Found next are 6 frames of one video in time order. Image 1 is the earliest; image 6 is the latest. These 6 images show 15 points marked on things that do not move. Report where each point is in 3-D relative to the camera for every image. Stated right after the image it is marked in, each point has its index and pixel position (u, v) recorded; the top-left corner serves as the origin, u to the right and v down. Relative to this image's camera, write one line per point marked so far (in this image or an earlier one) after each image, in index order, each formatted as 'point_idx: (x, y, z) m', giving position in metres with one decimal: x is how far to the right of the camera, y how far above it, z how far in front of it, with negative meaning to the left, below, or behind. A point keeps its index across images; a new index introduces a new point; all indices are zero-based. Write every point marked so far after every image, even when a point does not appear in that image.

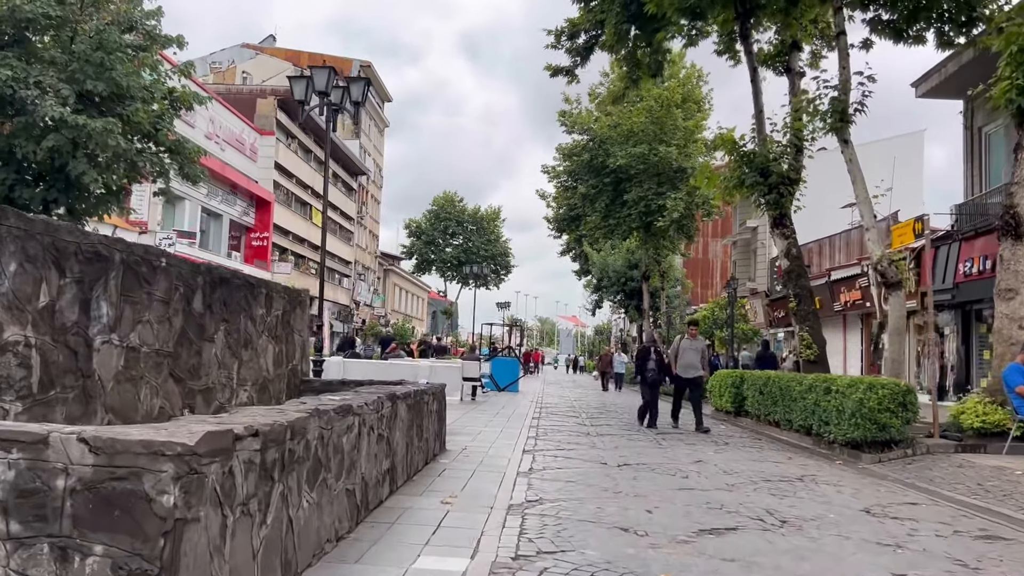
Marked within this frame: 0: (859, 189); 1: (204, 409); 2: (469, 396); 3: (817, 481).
0: (+5.5, +1.6, +12.7) m
1: (-2.3, -0.9, +5.9) m
2: (-0.9, -2.3, +17.1) m
3: (+2.8, -1.8, +7.3) m
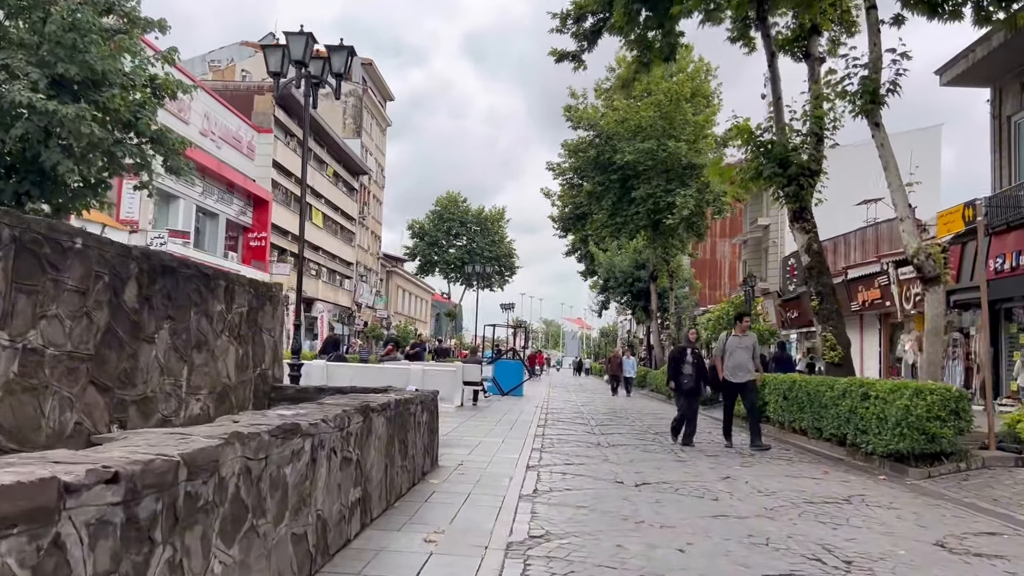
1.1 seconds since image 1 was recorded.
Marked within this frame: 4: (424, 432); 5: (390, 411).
0: (+5.5, +1.7, +11.7) m
1: (-2.3, -0.8, +4.9) m
2: (-0.8, -2.3, +16.1) m
3: (+2.8, -1.7, +6.3) m
4: (-0.7, -1.1, +6.3) m
5: (-0.8, -0.8, +5.0) m
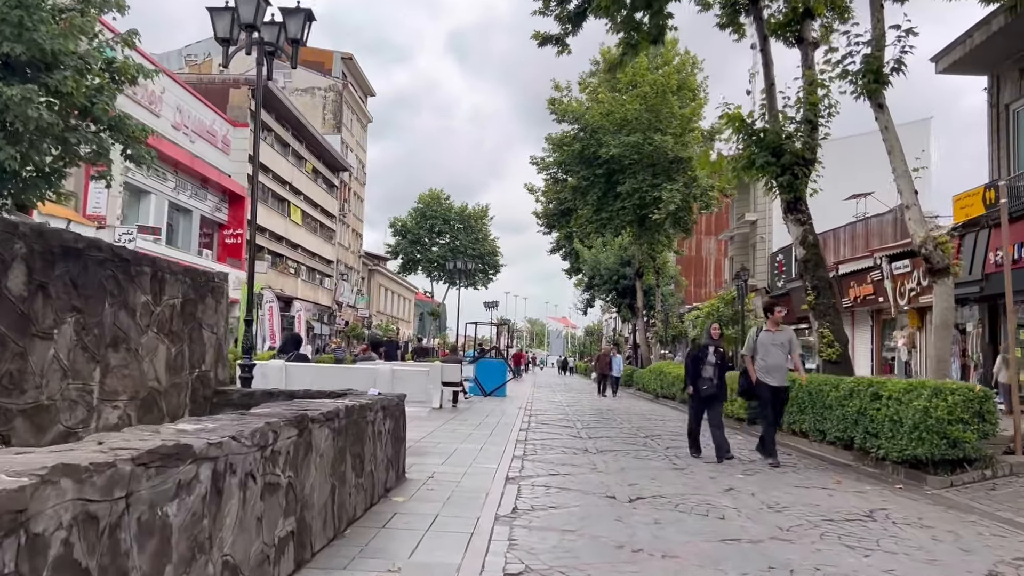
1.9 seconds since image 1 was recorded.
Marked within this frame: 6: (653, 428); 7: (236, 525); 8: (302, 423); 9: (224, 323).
0: (+5.3, +1.8, +11.0) m
1: (-2.4, -0.8, +4.0) m
2: (-1.2, -2.2, +15.3) m
3: (+2.6, -1.6, +5.5) m
4: (-0.9, -1.0, +5.5) m
5: (-0.9, -0.7, +4.2) m
6: (+2.2, -2.2, +12.3) m
7: (-1.0, -0.8, +2.8) m
8: (-0.9, -0.6, +3.5) m
9: (-2.2, -0.3, +6.2) m
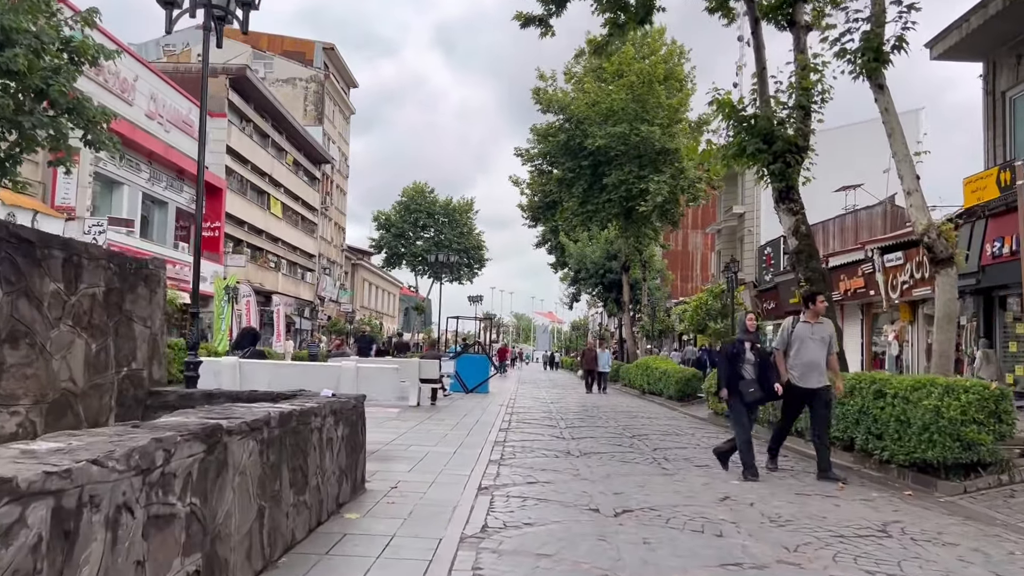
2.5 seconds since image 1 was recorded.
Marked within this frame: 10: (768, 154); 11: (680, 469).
0: (+5.0, +1.9, +10.4) m
1: (-2.6, -0.7, +3.3) m
2: (-1.5, -2.1, +14.6) m
3: (+2.4, -1.5, +4.9) m
4: (-1.0, -1.0, +4.8) m
5: (-1.1, -0.6, +3.5) m
6: (+1.9, -2.0, +11.7) m
7: (-1.1, -0.8, +2.1) m
8: (-1.1, -0.5, +2.9) m
9: (-2.4, -0.2, +5.5) m
10: (+4.8, +2.5, +15.0) m
11: (+1.5, -1.7, +7.3) m
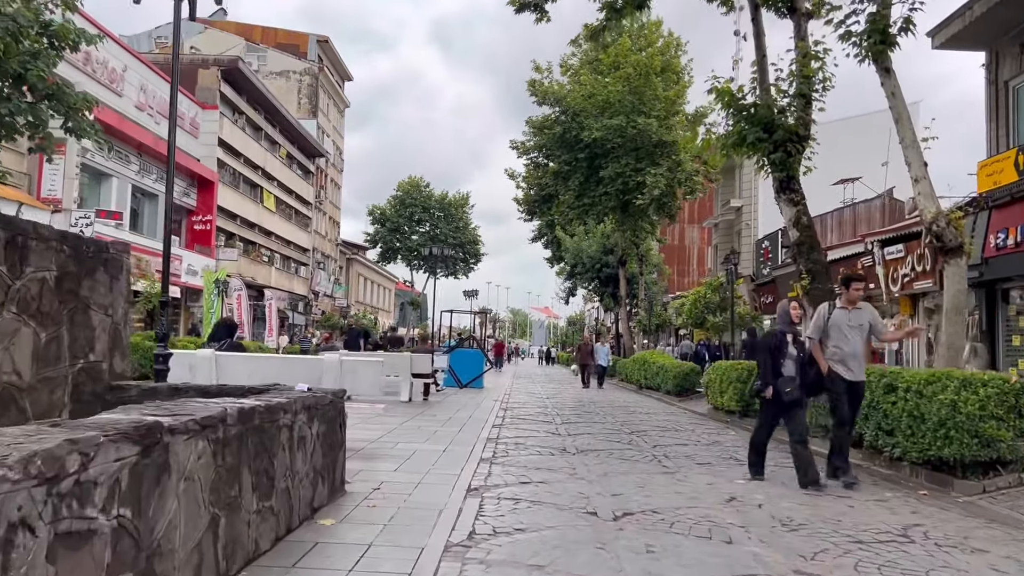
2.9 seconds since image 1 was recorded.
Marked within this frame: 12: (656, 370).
0: (+4.9, +2.0, +10.0) m
1: (-2.6, -0.6, +2.9) m
2: (-1.6, -1.9, +14.2) m
3: (+2.4, -1.4, +4.6) m
4: (-1.1, -0.9, +4.4) m
5: (-1.1, -0.5, +3.1) m
6: (+1.8, -1.9, +11.4) m
7: (-1.1, -0.7, +1.7) m
8: (-1.1, -0.5, +2.5) m
9: (-2.5, -0.1, +5.1) m
10: (+4.7, +2.7, +14.6) m
11: (+1.5, -1.6, +7.0) m
12: (+3.6, -2.0, +19.7) m
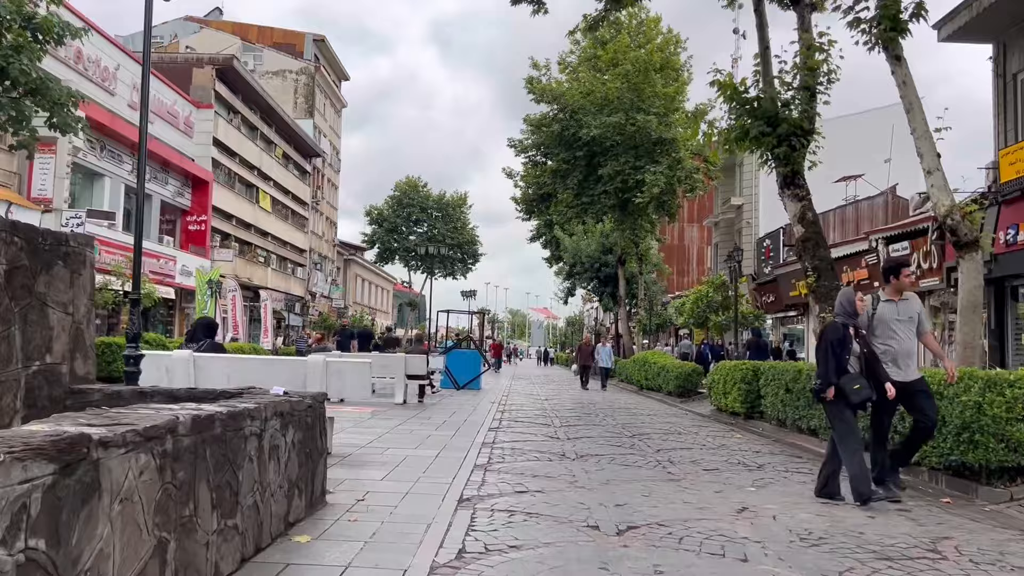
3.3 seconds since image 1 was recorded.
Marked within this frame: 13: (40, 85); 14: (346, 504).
0: (+4.9, +2.0, +9.6) m
1: (-2.6, -0.6, +2.5) m
2: (-1.7, -1.9, +13.8) m
3: (+2.4, -1.4, +4.2) m
4: (-1.1, -0.9, +4.1) m
5: (-1.1, -0.5, +2.7) m
6: (+1.8, -1.9, +11.0) m
7: (-1.2, -0.7, +1.3) m
8: (-1.2, -0.4, +2.1) m
9: (-2.5, -0.1, +4.7) m
10: (+4.6, +2.7, +14.2) m
11: (+1.4, -1.5, +6.6) m
12: (+3.5, -2.0, +19.4) m
13: (-7.6, +3.3, +13.0) m
14: (-1.0, -1.3, +4.8) m
